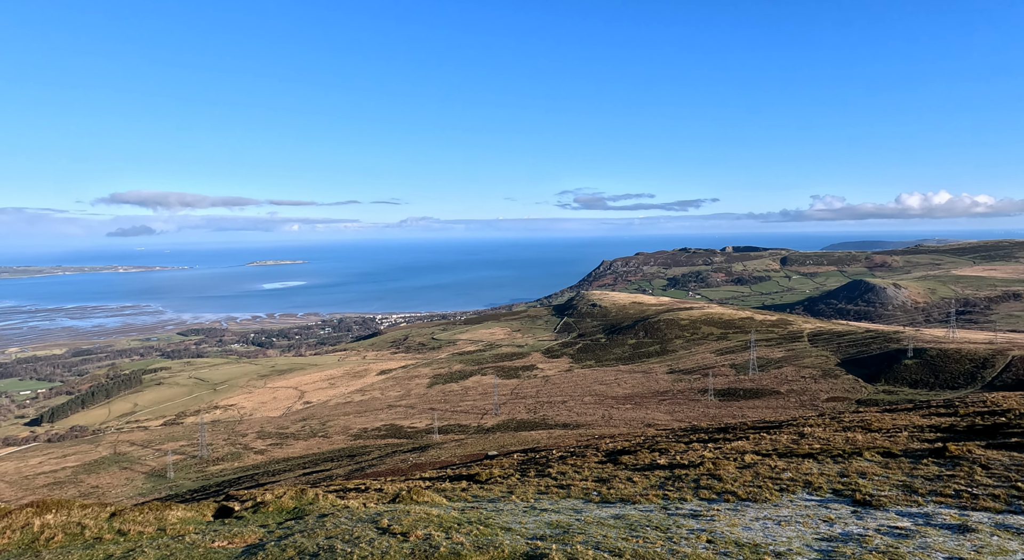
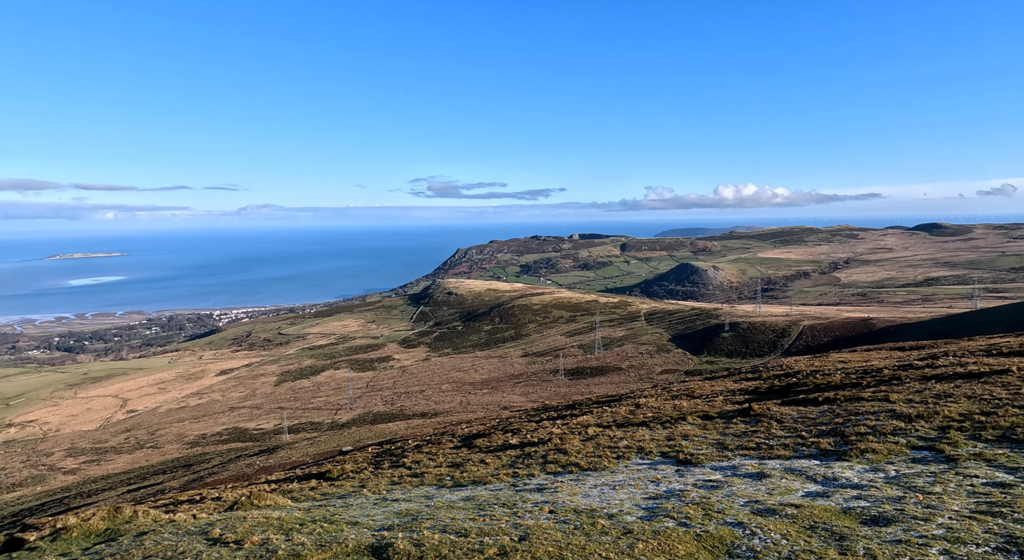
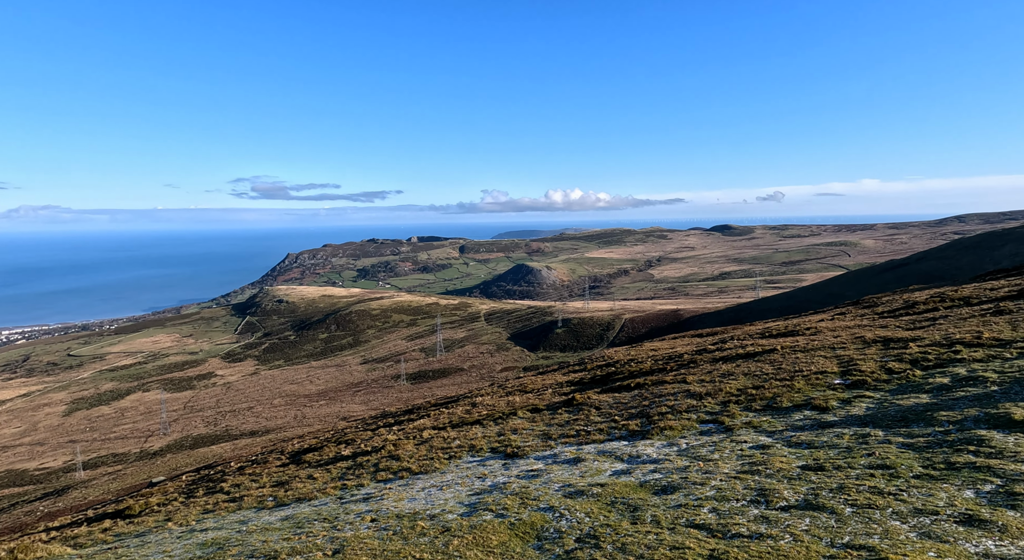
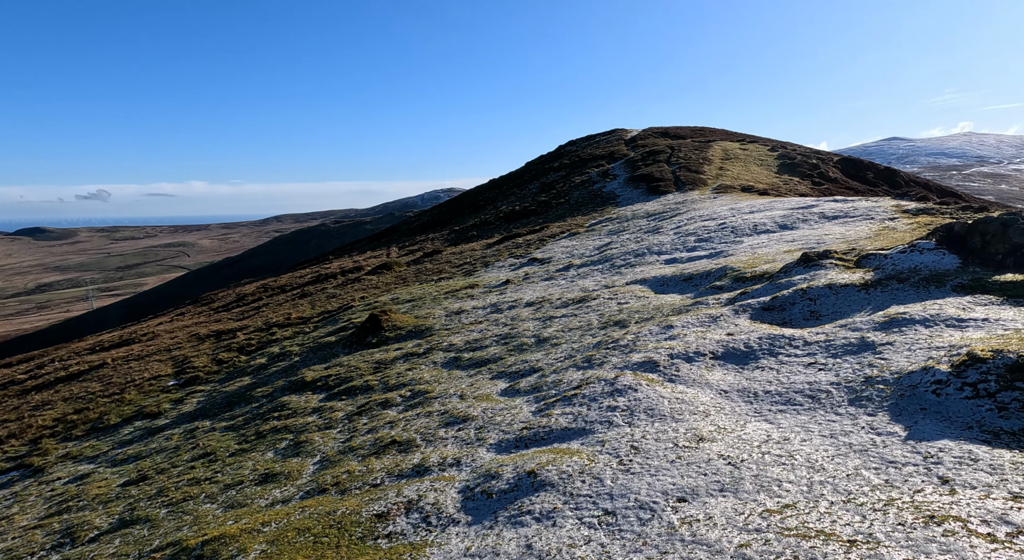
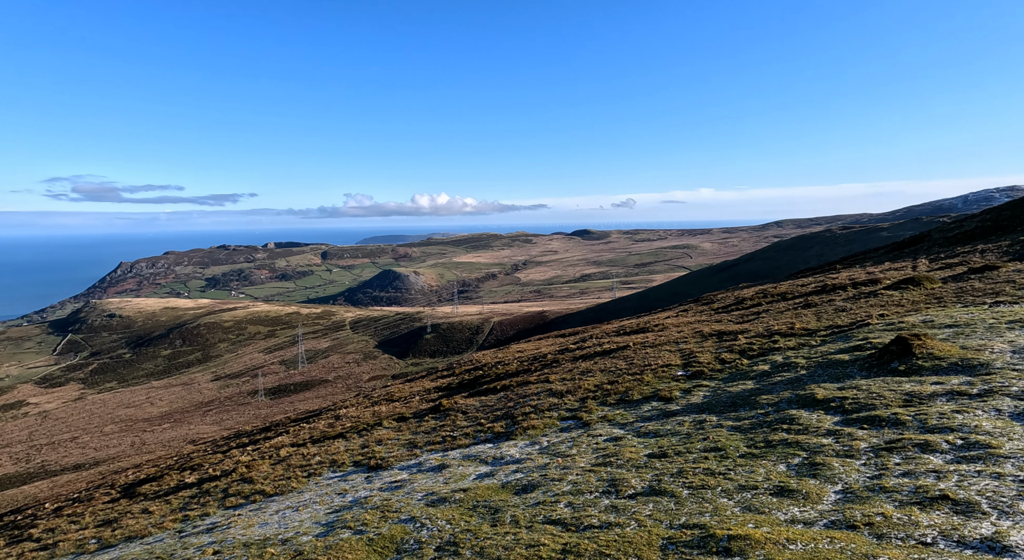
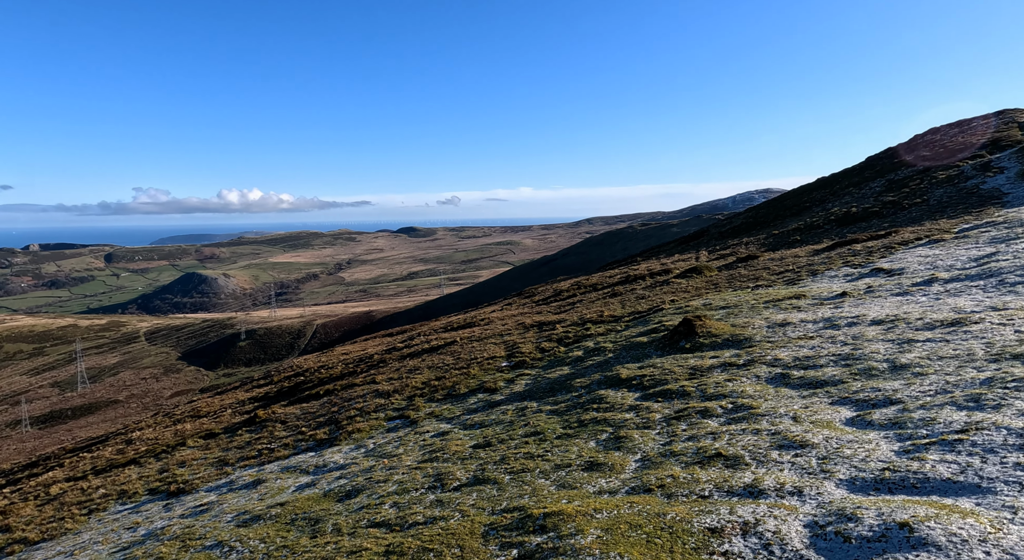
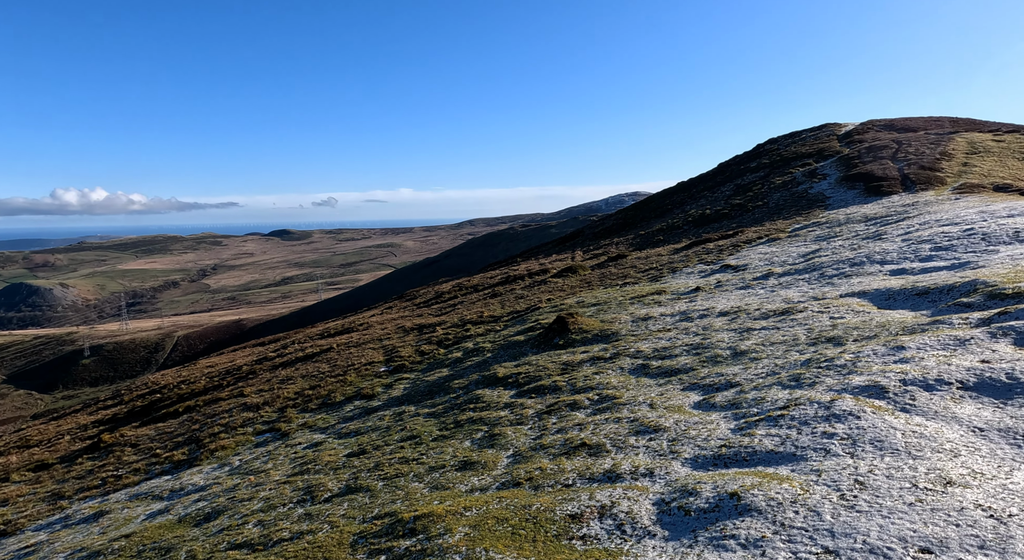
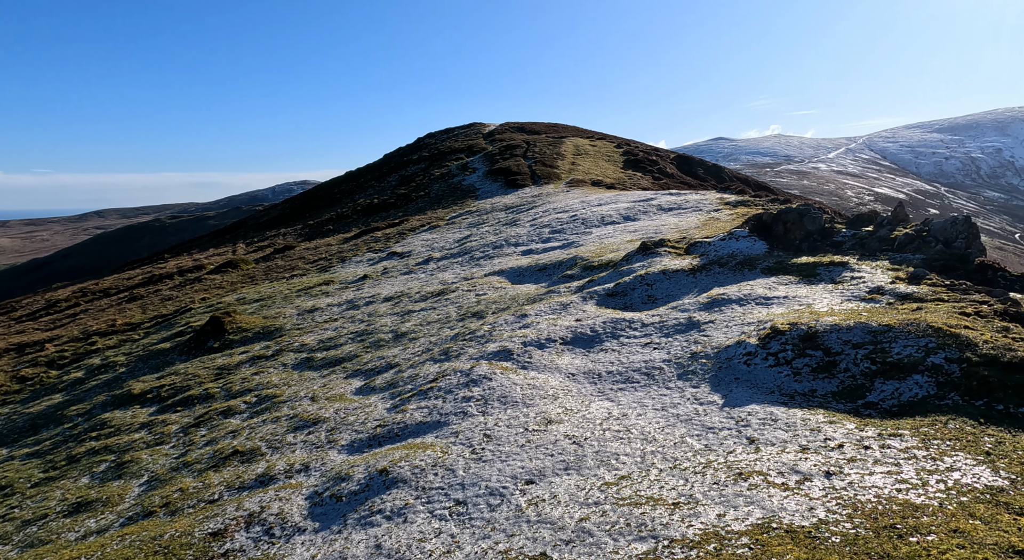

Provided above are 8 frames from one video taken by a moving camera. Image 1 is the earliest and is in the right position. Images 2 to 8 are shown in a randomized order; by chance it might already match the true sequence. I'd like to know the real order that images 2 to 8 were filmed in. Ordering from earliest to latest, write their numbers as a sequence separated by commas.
2, 3, 5, 6, 7, 4, 8
